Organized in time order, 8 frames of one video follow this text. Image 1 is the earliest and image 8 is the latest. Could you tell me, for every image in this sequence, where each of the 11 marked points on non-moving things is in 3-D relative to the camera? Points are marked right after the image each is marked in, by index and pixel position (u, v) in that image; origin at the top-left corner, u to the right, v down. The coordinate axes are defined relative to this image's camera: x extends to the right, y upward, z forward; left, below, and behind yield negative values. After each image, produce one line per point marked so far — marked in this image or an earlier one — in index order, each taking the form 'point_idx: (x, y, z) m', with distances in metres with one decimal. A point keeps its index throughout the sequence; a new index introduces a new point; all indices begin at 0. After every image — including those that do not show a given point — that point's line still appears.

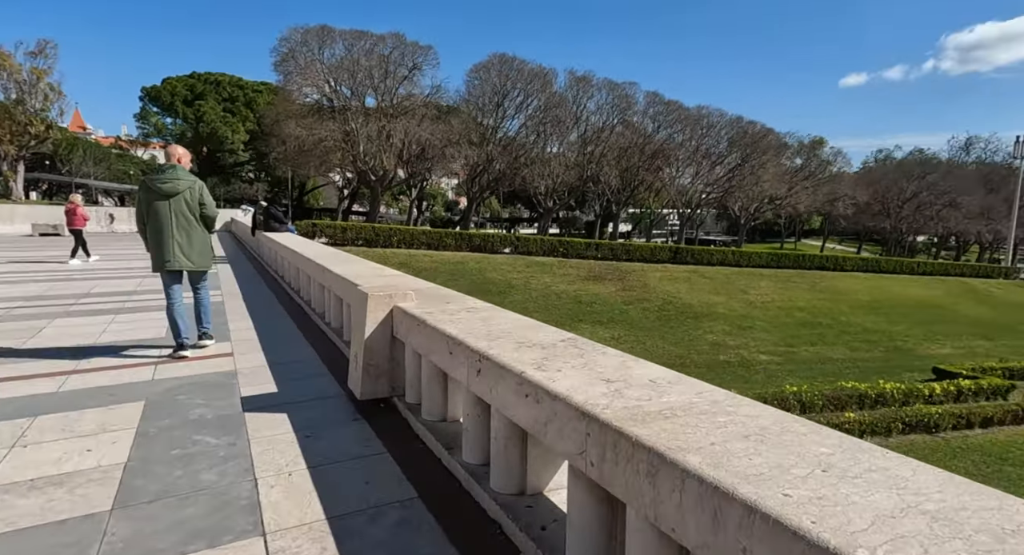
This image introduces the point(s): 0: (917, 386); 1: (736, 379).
0: (+9.0, -2.2, +14.9) m
1: (+5.4, -2.4, +15.7) m
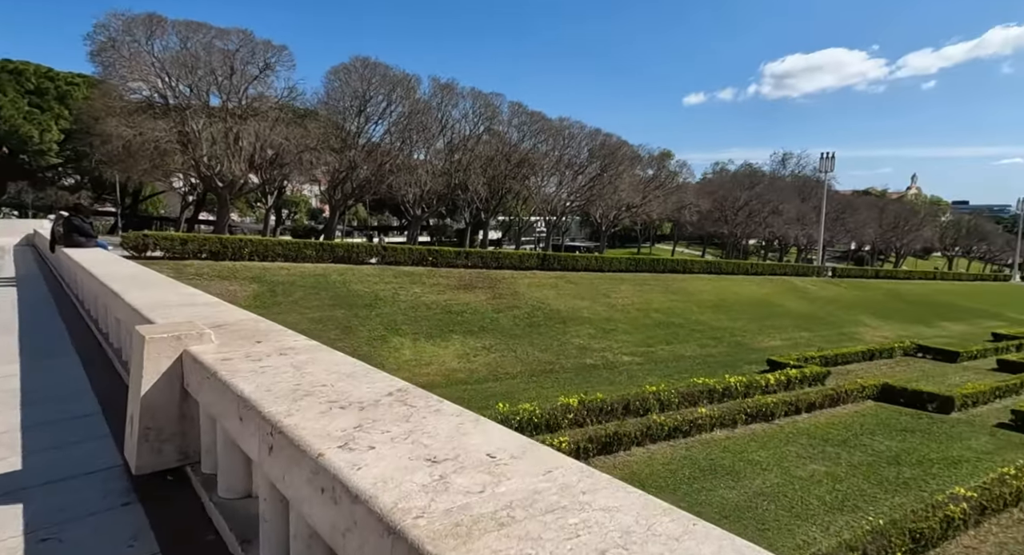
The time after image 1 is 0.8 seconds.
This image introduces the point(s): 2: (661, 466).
0: (+5.9, -2.3, +16.2) m
1: (+2.3, -2.5, +16.2) m
2: (+2.6, -3.2, +11.6) m
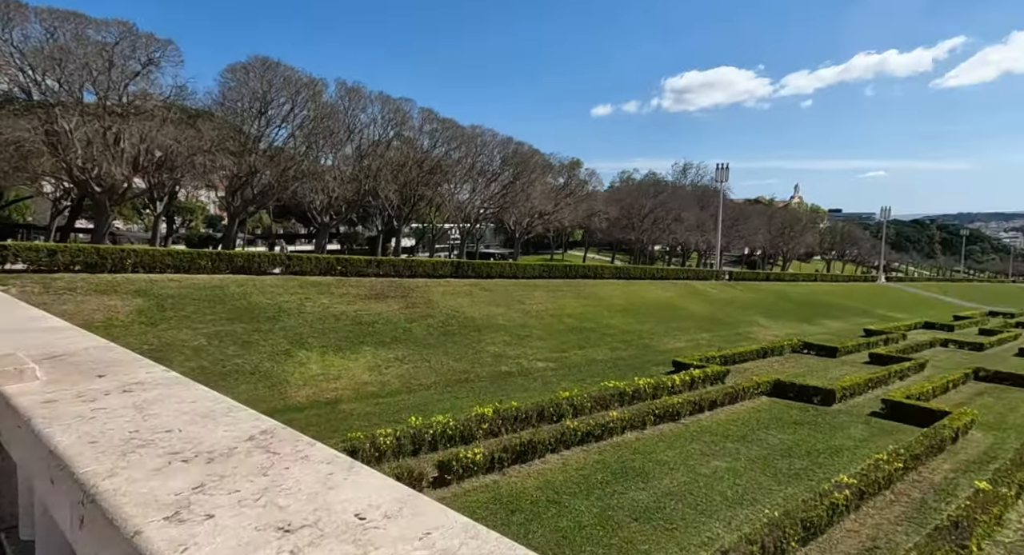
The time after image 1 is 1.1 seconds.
0: (+3.8, -2.4, +16.6) m
1: (+0.2, -2.7, +16.2) m
2: (+1.1, -3.4, +11.6) m
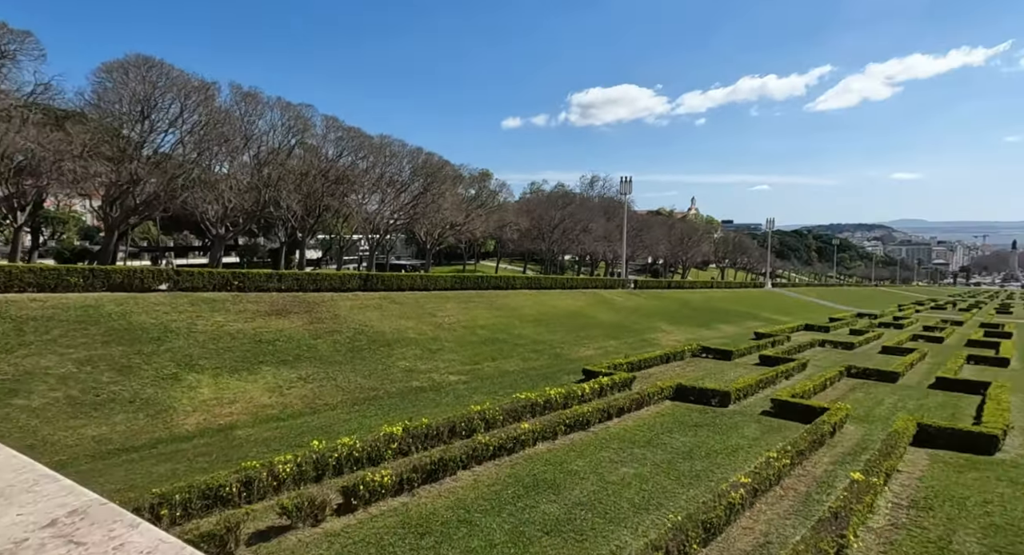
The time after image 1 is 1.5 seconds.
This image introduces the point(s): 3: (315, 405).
0: (+1.5, -2.8, +16.7) m
1: (-2.0, -3.0, +15.8) m
2: (-0.4, -3.7, +11.4) m
3: (-4.2, -2.7, +13.9) m
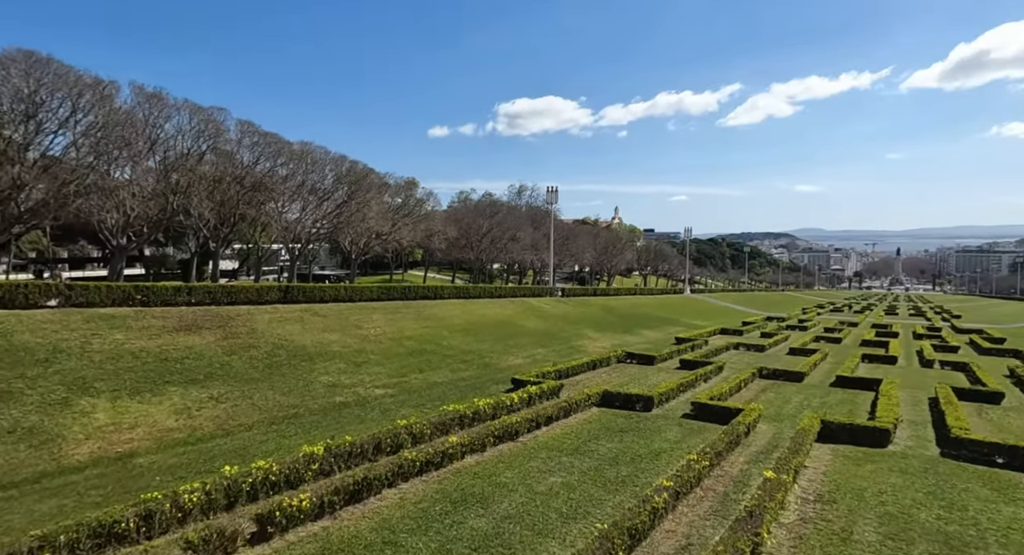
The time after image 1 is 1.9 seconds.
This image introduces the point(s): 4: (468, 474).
0: (-0.3, -3.1, +16.5) m
1: (-3.7, -3.3, +15.2) m
2: (-1.7, -3.9, +10.9) m
3: (-5.7, -3.0, +13.0) m
4: (-0.9, -3.8, +12.5) m
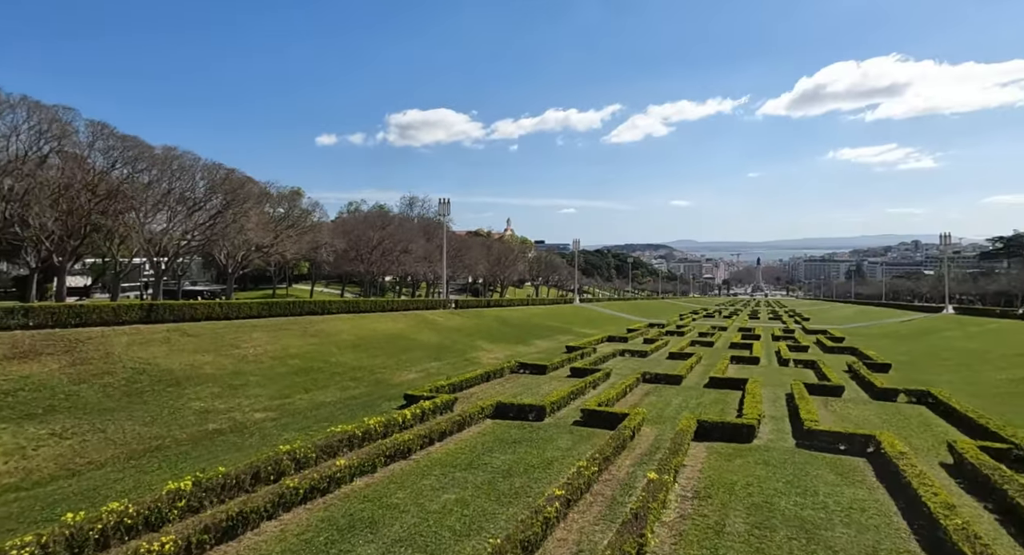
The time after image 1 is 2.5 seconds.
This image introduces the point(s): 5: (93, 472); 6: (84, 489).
0: (-3.0, -3.5, +15.8) m
1: (-6.1, -3.7, +13.9) m
2: (-3.4, -4.2, +10.1) m
3: (-7.7, -3.3, +11.5) m
4: (-2.9, -4.1, +11.8) m
5: (-7.3, -3.4, +11.4) m
6: (-7.0, -3.4, +10.6) m
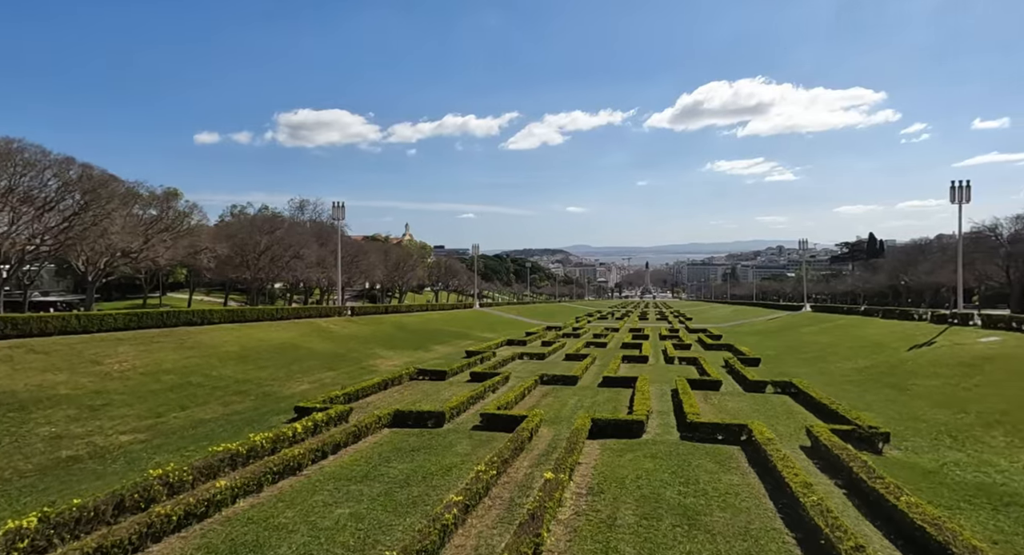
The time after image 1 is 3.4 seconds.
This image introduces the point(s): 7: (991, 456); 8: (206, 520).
0: (-5.4, -3.7, +14.7) m
1: (-8.2, -3.9, +12.4) m
2: (-5.0, -4.3, +9.0) m
3: (-9.5, -3.5, +9.8) m
4: (-4.7, -4.3, +10.7) m
5: (-9.1, -3.6, +9.7) m
6: (-8.6, -3.6, +9.0) m
7: (+9.8, -3.6, +13.5) m
8: (-5.2, -4.2, +10.8) m
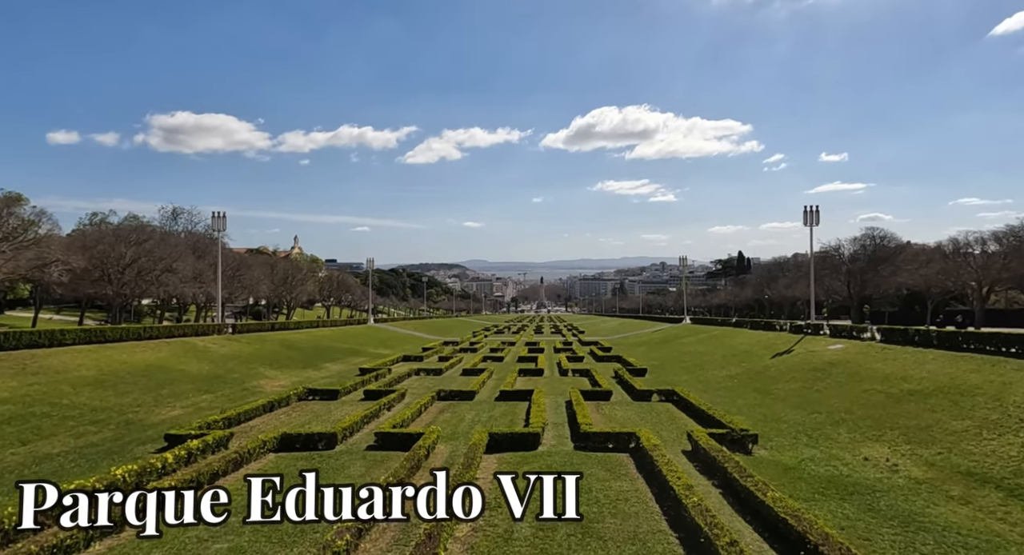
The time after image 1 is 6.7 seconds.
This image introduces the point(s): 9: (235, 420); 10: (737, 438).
0: (-7.8, -4.0, +13.1) m
1: (-10.3, -4.2, +10.4) m
2: (-6.5, -4.6, +7.6) m
3: (-11.0, -3.7, +7.6) m
4: (-6.5, -4.5, +9.3) m
5: (-10.7, -3.8, +7.7) m
6: (-10.0, -3.8, +7.0) m
7: (+7.4, -3.9, +14.4) m
8: (-7.0, -4.5, +9.3) m
9: (-8.4, -4.4, +19.0) m
10: (+5.3, -3.8, +15.1) m
